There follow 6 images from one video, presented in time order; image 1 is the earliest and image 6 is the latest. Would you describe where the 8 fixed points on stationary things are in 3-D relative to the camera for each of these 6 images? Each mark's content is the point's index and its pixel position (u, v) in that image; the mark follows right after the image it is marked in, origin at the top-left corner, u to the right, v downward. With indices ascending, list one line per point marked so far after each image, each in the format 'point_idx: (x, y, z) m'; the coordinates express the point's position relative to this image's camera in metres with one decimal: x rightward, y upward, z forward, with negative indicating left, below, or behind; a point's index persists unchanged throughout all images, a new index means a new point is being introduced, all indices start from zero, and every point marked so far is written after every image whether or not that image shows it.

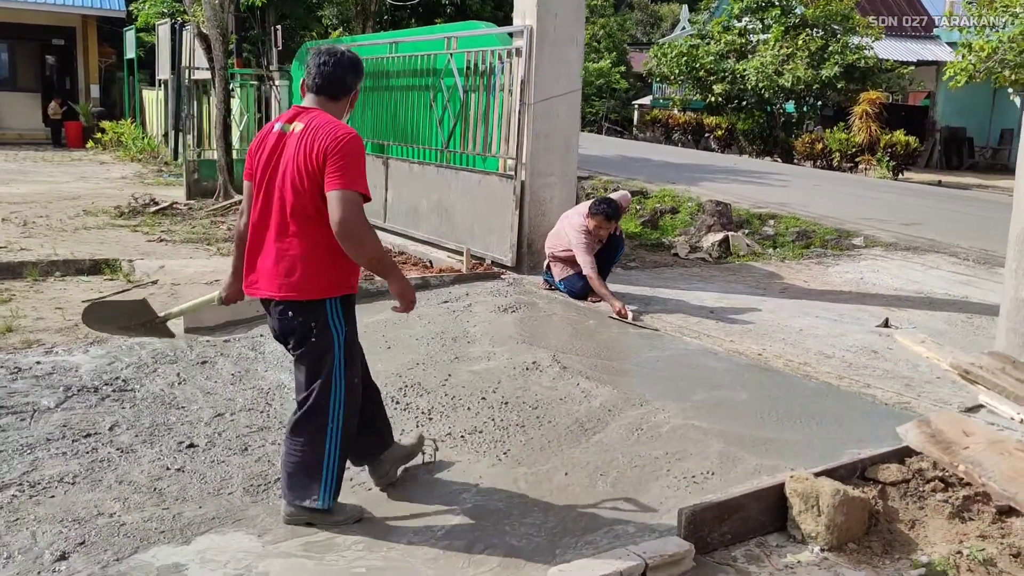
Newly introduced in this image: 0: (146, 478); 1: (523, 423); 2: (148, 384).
0: (-1.4, -0.7, +3.6) m
1: (+0.1, -0.6, +4.0) m
2: (-1.8, -0.5, +4.7) m
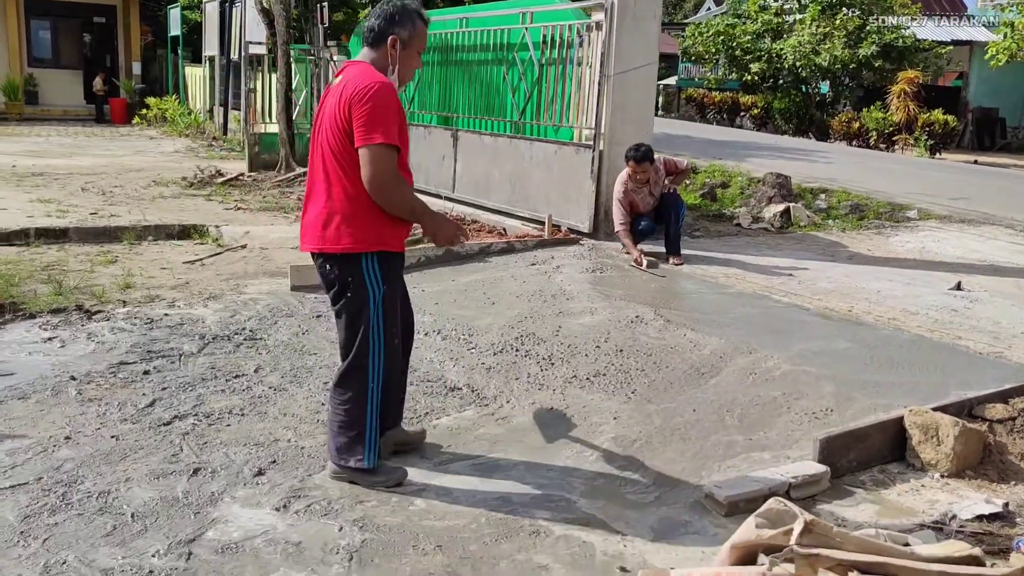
0: (-0.9, -0.5, +3.9) m
1: (+0.6, -0.4, +4.3) m
2: (-1.3, -0.2, +5.1) m
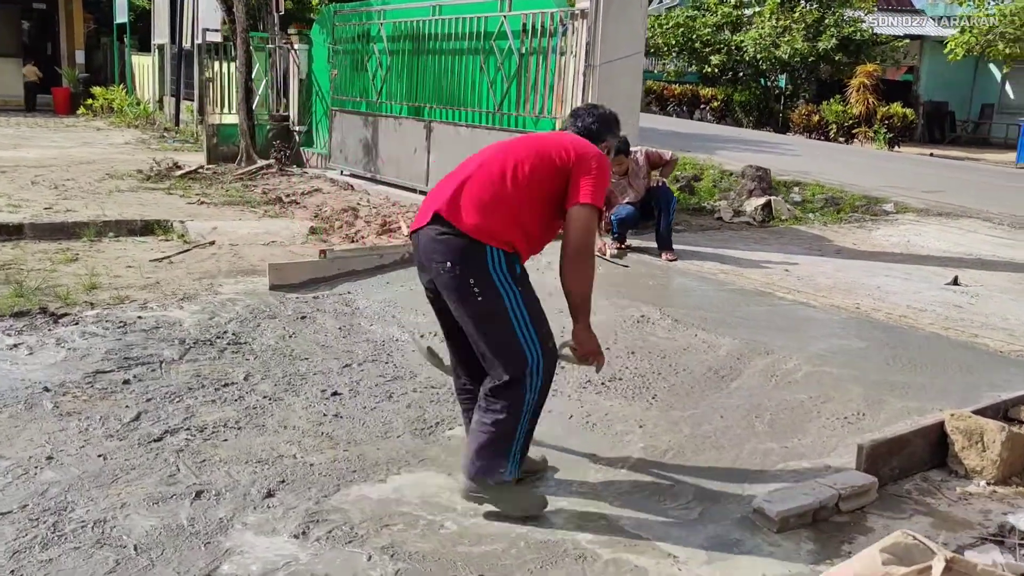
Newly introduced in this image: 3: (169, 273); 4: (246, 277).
0: (-0.8, -0.5, +3.6) m
1: (+0.6, -0.4, +4.1) m
2: (-1.3, -0.2, +4.7) m
3: (-2.2, +0.1, +6.1) m
4: (-1.7, +0.1, +6.0) m
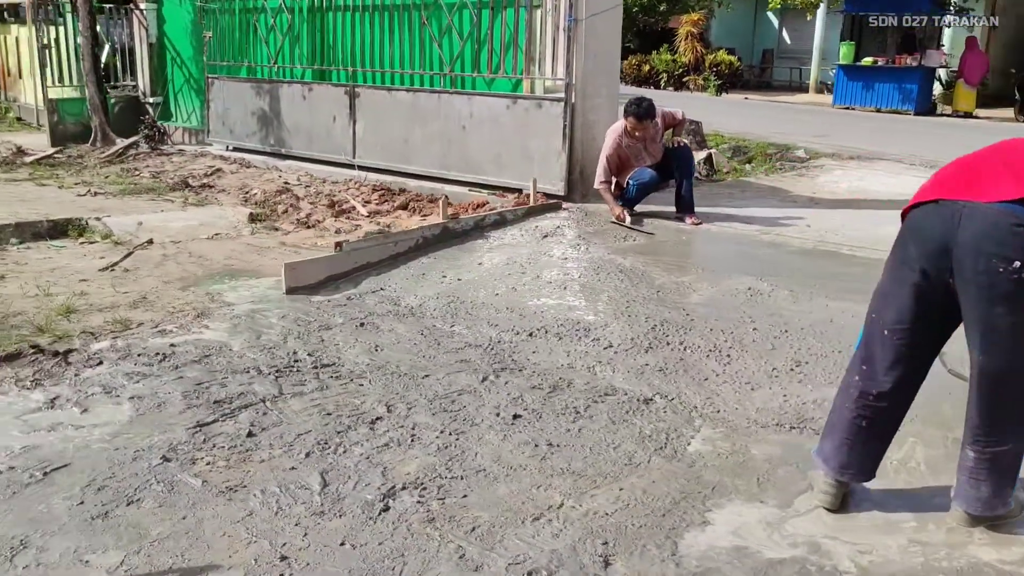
0: (+0.1, -0.5, +3.0) m
1: (+1.3, -0.2, +3.8) m
2: (-0.7, -0.3, +4.0) m
3: (-2.0, 0.0, +5.0) m
4: (-1.5, 0.0, +5.1) m
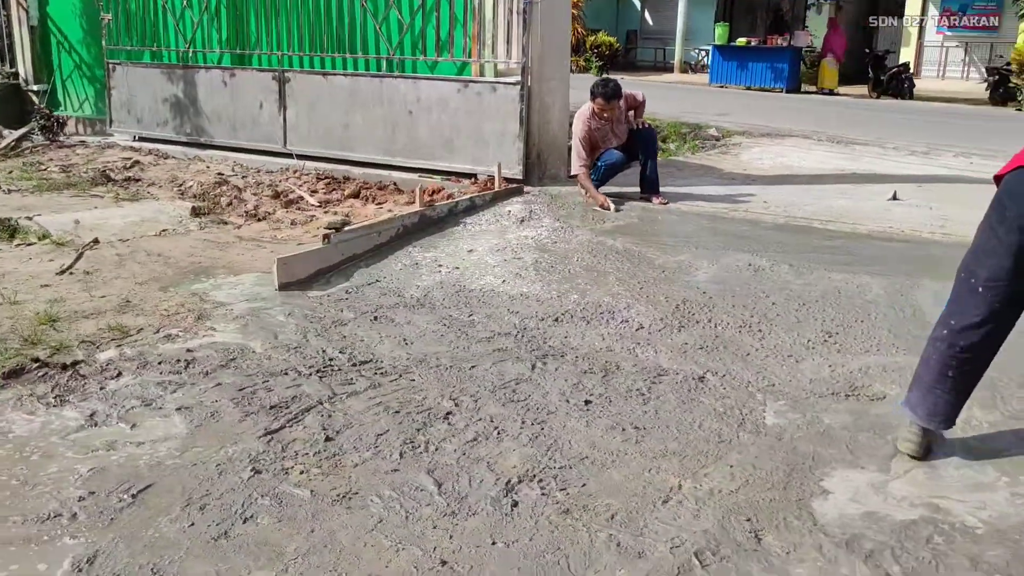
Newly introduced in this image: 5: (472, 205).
0: (+0.4, -0.5, +3.0) m
1: (+1.5, -0.1, +4.0) m
2: (-0.6, -0.3, +3.9) m
3: (-2.0, 0.0, +4.7) m
4: (-1.5, 0.0, +4.9) m
5: (-0.3, +0.5, +5.9) m
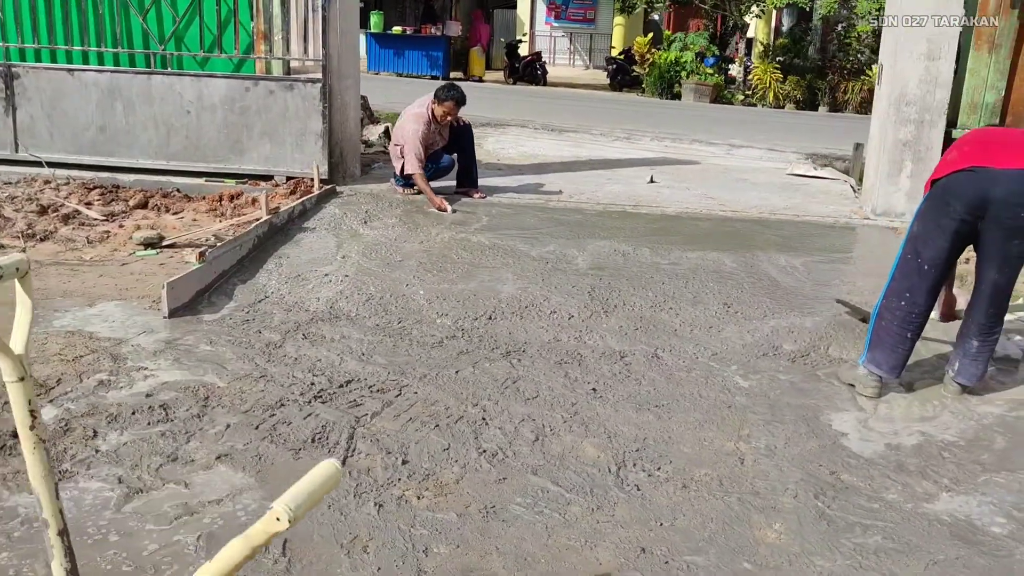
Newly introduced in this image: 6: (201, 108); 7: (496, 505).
0: (+0.5, -0.5, +3.4) m
1: (+1.1, 0.0, +4.7) m
2: (-0.7, -0.3, +3.8) m
3: (-2.3, -0.2, +3.9) m
4: (-2.0, -0.1, +4.3) m
5: (-1.3, +0.5, +5.7) m
6: (-2.1, +1.2, +6.4) m
7: (0.0, -0.6, +2.7) m
